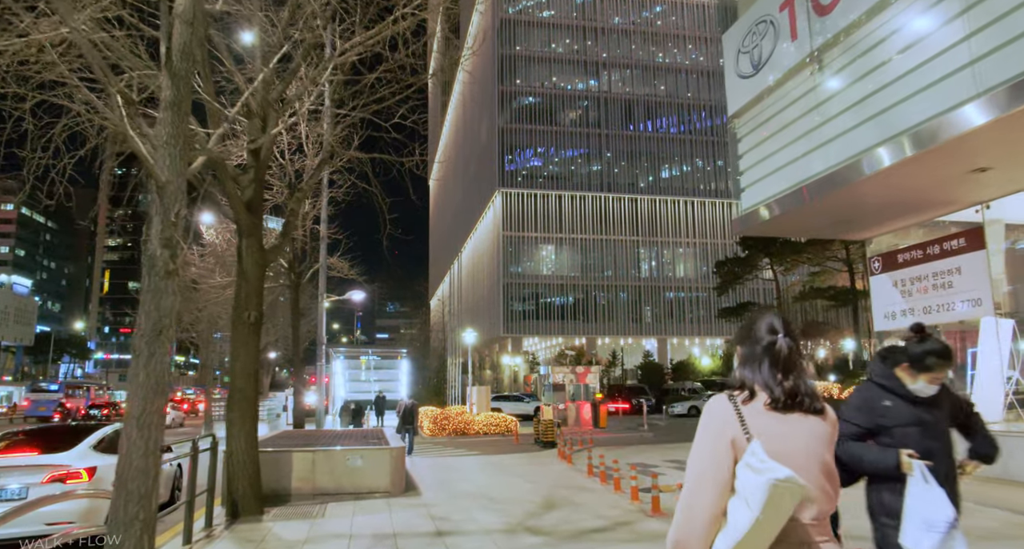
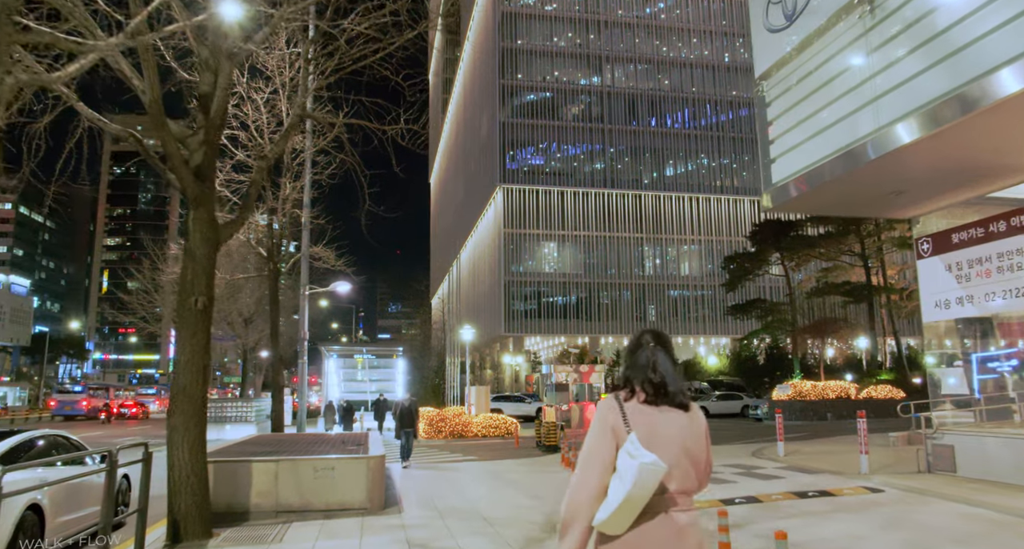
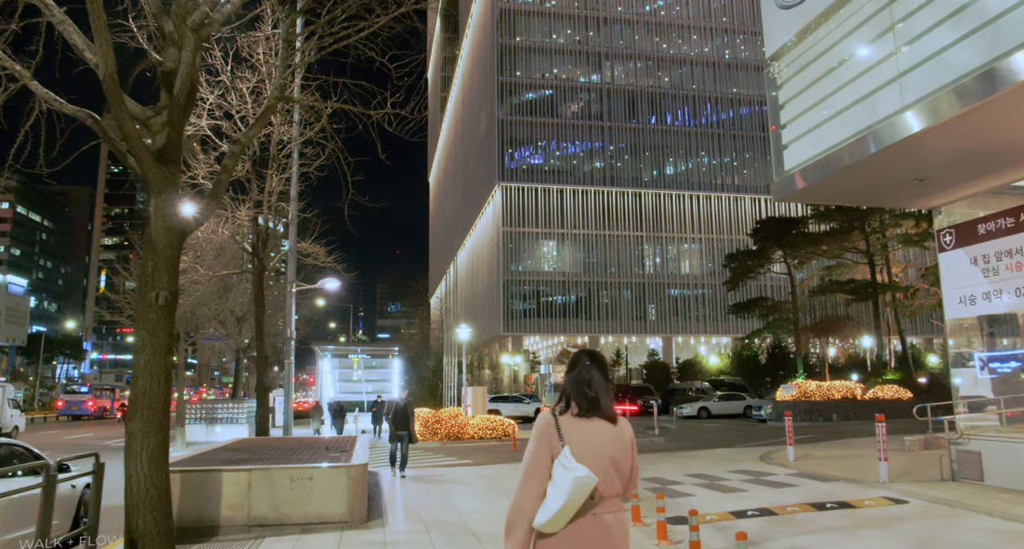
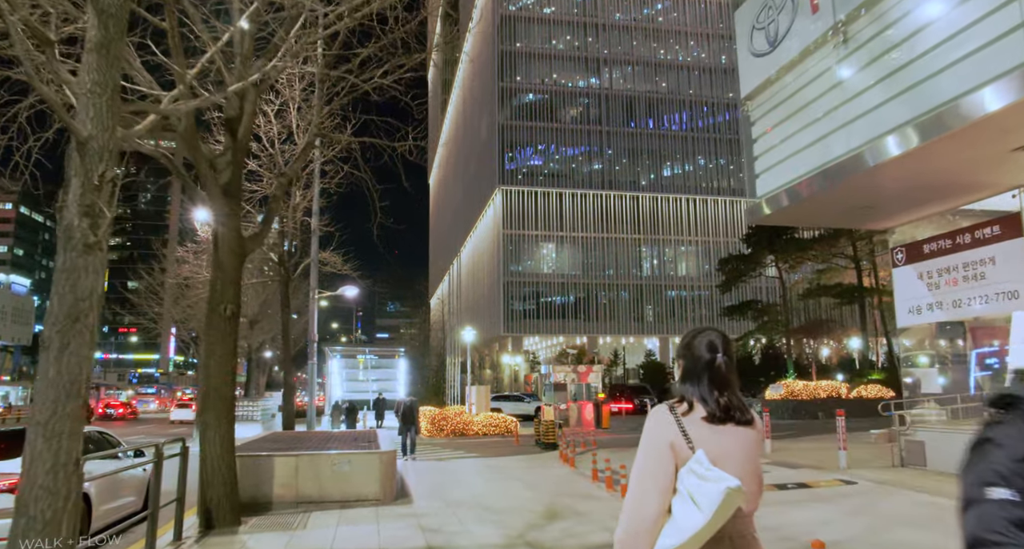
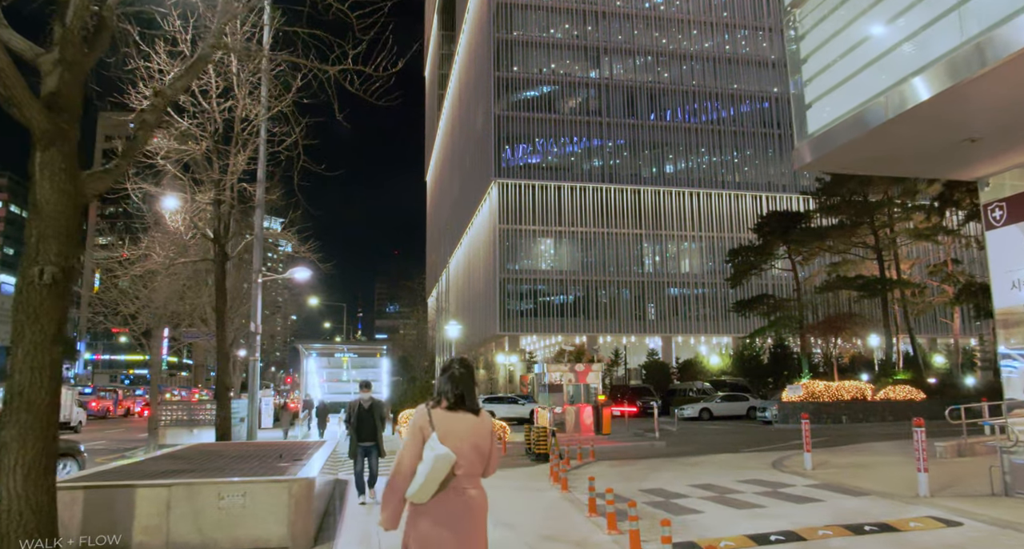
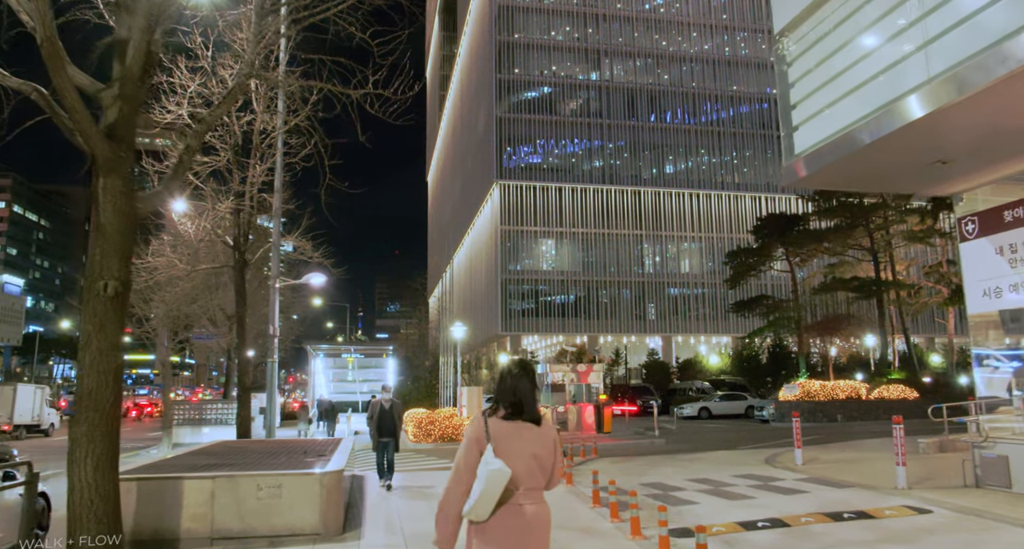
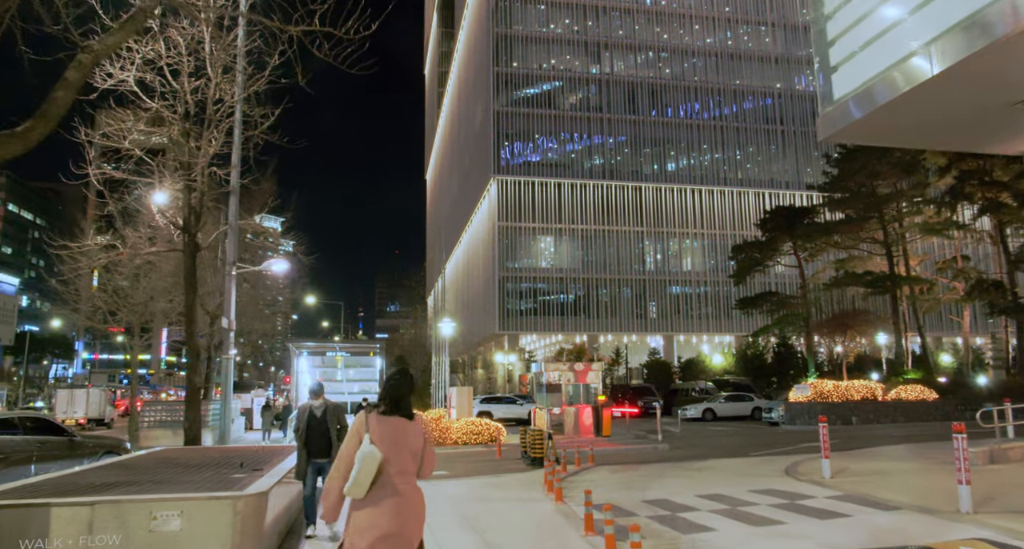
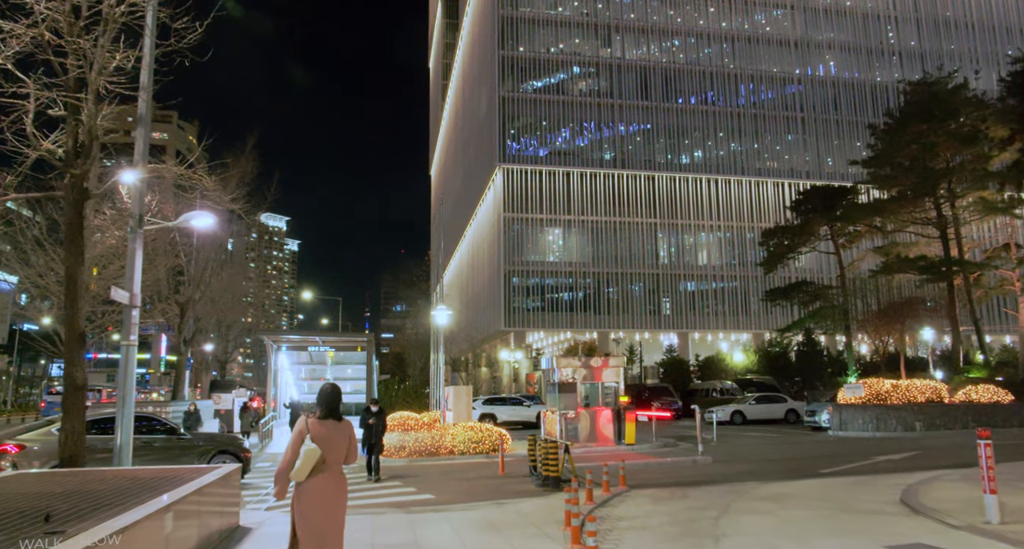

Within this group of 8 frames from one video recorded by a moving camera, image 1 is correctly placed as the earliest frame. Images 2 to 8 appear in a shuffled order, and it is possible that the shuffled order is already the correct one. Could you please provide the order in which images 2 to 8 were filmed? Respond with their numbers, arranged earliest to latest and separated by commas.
4, 2, 3, 6, 5, 7, 8
